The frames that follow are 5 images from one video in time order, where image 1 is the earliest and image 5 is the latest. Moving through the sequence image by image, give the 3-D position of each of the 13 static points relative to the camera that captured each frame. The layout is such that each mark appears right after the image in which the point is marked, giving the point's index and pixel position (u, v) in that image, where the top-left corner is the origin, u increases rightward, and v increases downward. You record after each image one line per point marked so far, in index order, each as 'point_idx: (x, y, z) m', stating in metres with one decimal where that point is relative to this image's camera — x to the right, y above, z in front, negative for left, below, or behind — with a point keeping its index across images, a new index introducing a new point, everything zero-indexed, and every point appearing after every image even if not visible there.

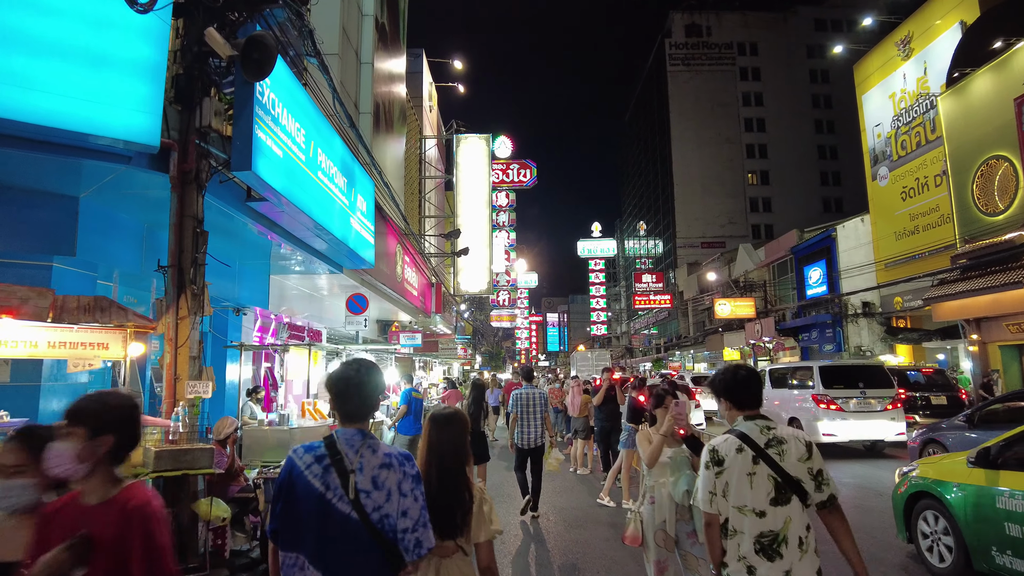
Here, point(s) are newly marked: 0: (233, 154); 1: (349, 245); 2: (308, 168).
0: (-2.8, +1.3, +5.7) m
1: (-2.6, +0.7, +8.9) m
2: (-2.6, +1.5, +7.2) m
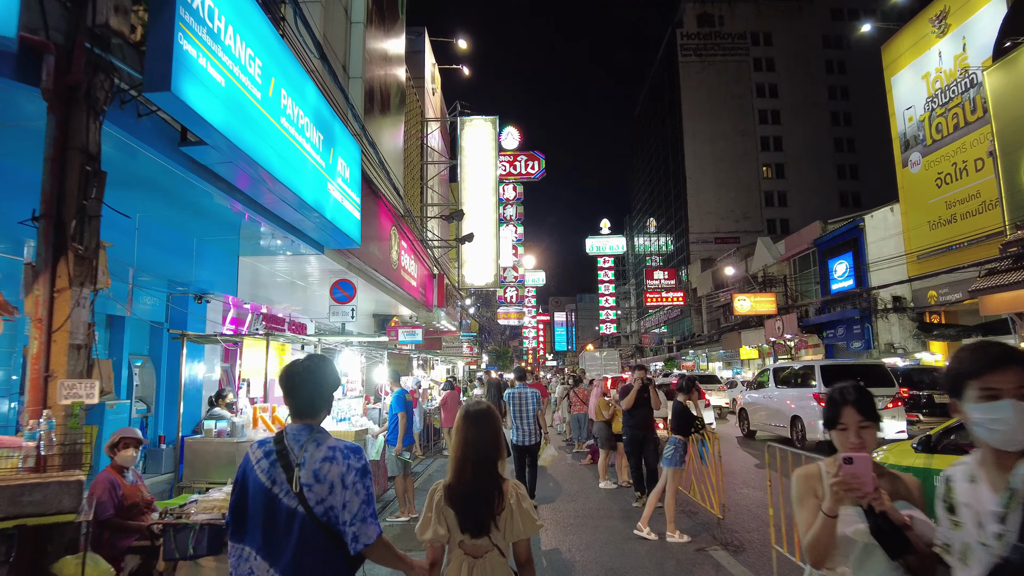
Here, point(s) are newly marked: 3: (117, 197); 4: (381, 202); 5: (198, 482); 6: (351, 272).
0: (-2.7, +1.6, +4.2) m
1: (-2.4, +0.9, +7.4) m
2: (-2.5, +1.8, +5.7) m
3: (-4.4, +1.0, +6.3) m
4: (-2.5, +1.7, +11.0) m
5: (-3.0, -1.9, +5.5) m
6: (-2.8, +0.3, +9.9) m
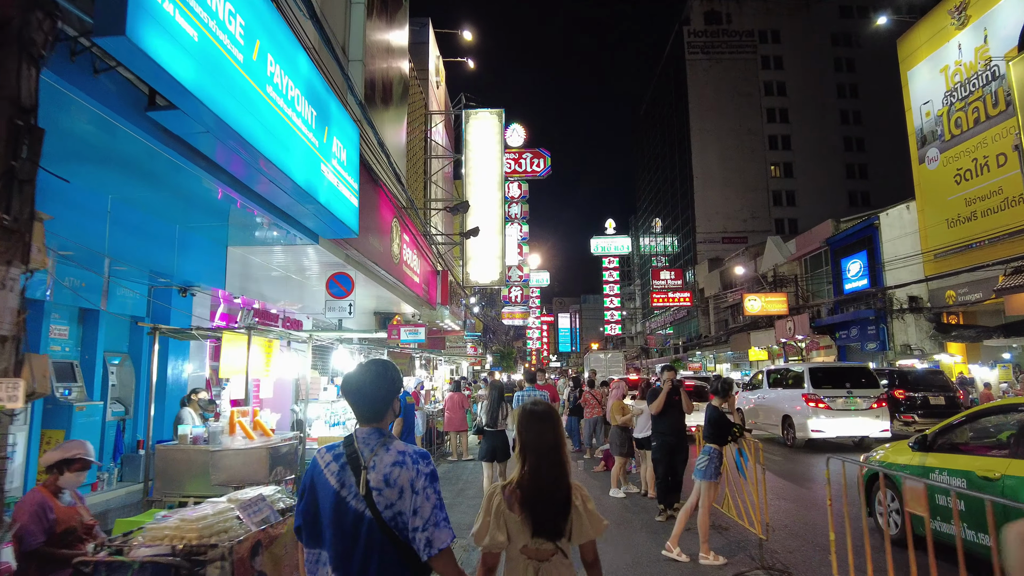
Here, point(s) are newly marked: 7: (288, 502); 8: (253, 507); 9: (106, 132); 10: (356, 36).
0: (-2.6, +1.7, +3.5) m
1: (-2.3, +1.0, +6.8) m
2: (-2.4, +1.9, +5.0) m
3: (-4.3, +1.1, +5.7) m
4: (-2.4, +1.8, +10.4) m
5: (-2.9, -1.8, +4.8) m
6: (-2.6, +0.4, +9.2) m
7: (-1.7, -1.6, +4.1) m
8: (-1.7, -1.5, +3.7) m
9: (-3.4, +1.3, +4.8) m
10: (-3.1, +5.1, +11.4) m
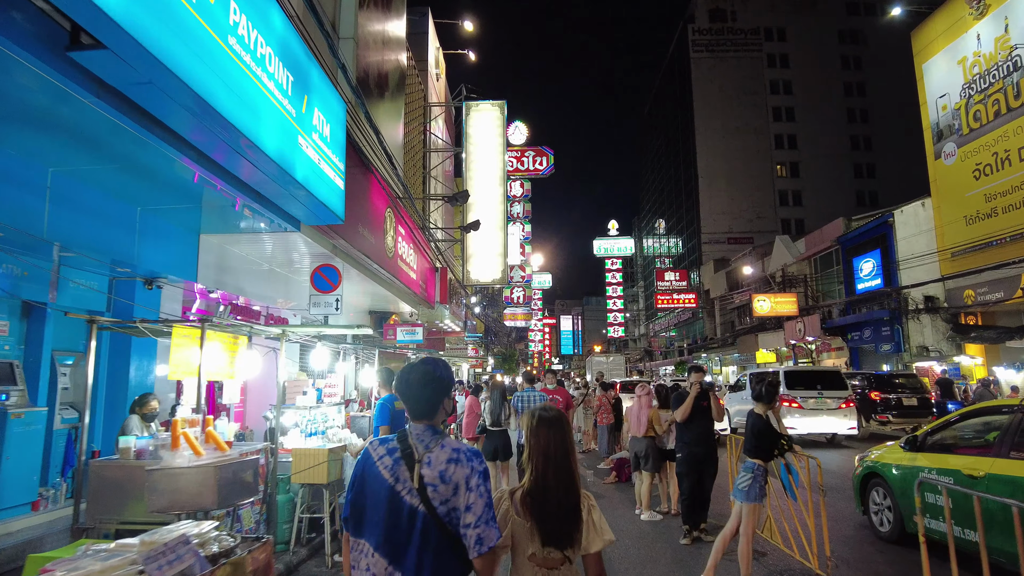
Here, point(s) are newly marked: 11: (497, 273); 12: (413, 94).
0: (-2.5, +1.8, +2.7) m
1: (-2.2, +1.2, +5.9) m
2: (-2.3, +2.0, +4.2) m
3: (-4.2, +1.2, +4.9) m
4: (-2.3, +1.9, +9.6) m
5: (-2.9, -1.6, +4.0) m
6: (-2.6, +0.5, +8.4) m
7: (-1.6, -1.4, +3.3) m
8: (-1.7, -1.3, +2.9) m
9: (-3.4, +1.4, +4.0) m
10: (-3.1, +5.1, +10.6) m
11: (-0.5, +0.5, +19.3) m
12: (-3.4, +6.6, +19.3) m
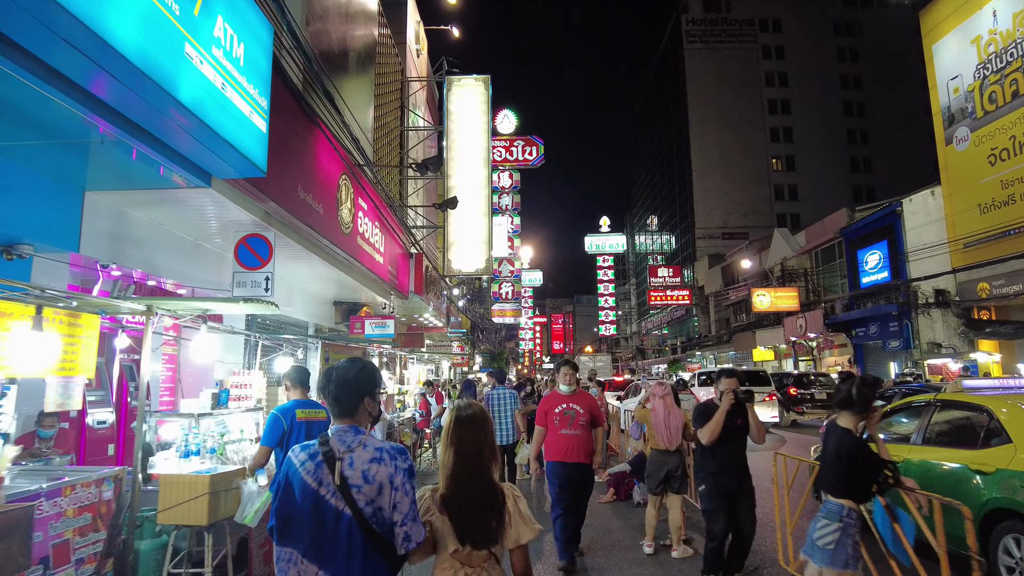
0: (-2.7, +2.1, +1.1) m
1: (-2.5, +1.4, +4.3) m
2: (-2.6, +2.3, +2.6) m
3: (-4.5, +1.5, +3.2) m
4: (-2.6, +2.1, +7.9) m
5: (-3.1, -1.4, +2.4) m
6: (-2.9, +0.8, +6.8) m
7: (-1.8, -1.2, +1.6) m
8: (-1.9, -1.1, +1.3) m
9: (-3.6, +1.7, +2.3) m
10: (-3.4, +5.4, +9.0) m
11: (-1.0, +0.8, +17.7) m
12: (-3.8, +6.9, +17.6) m
